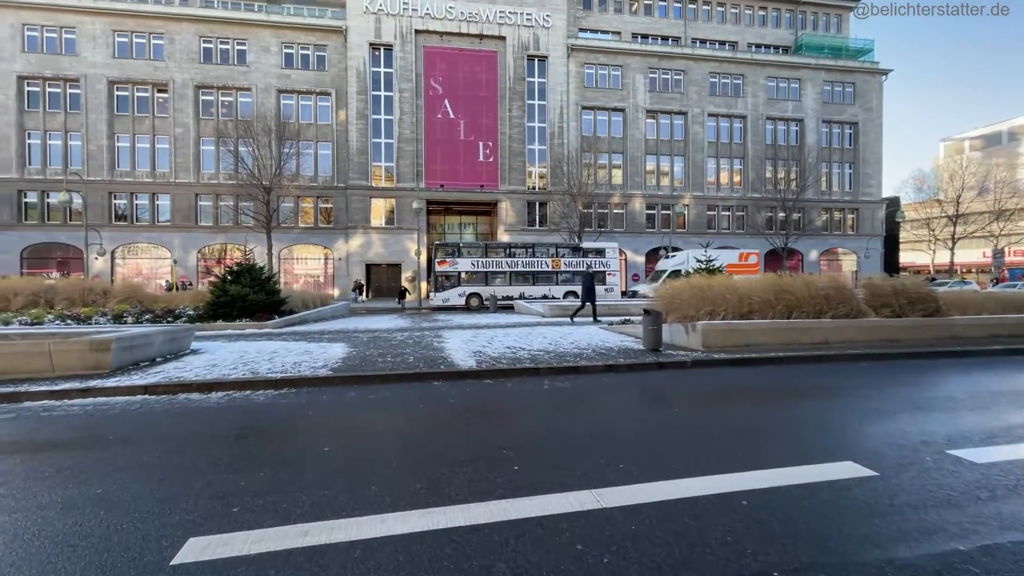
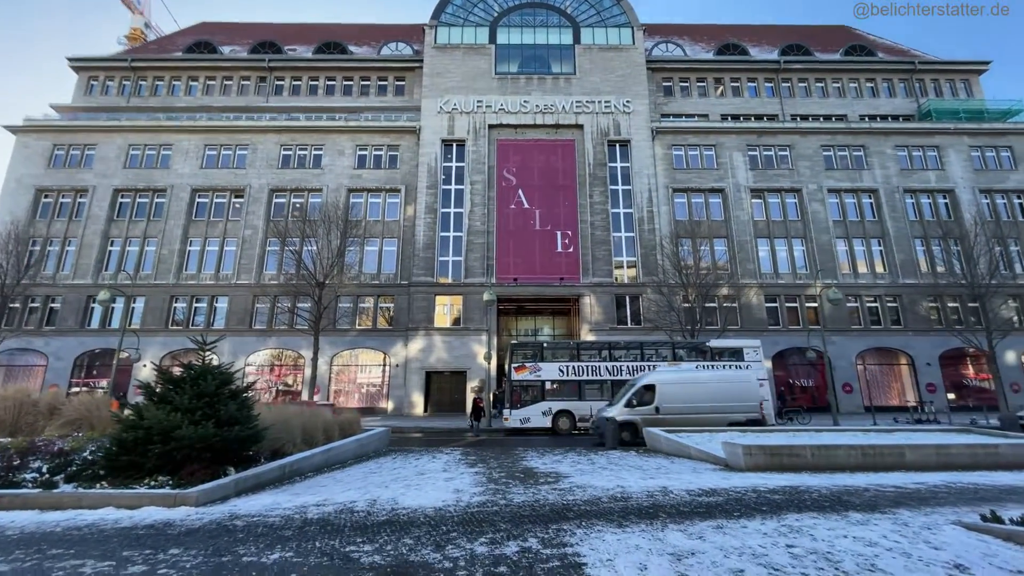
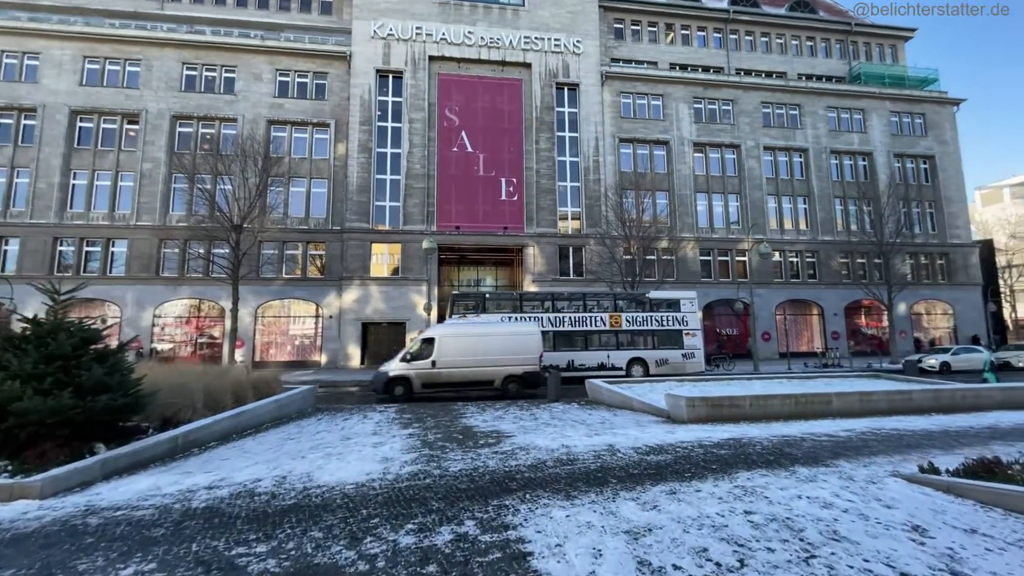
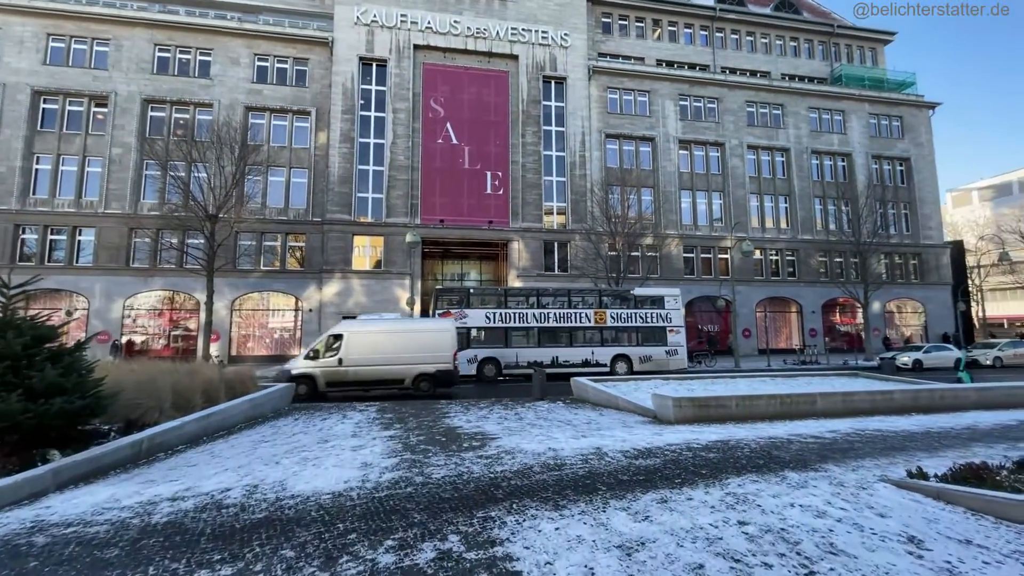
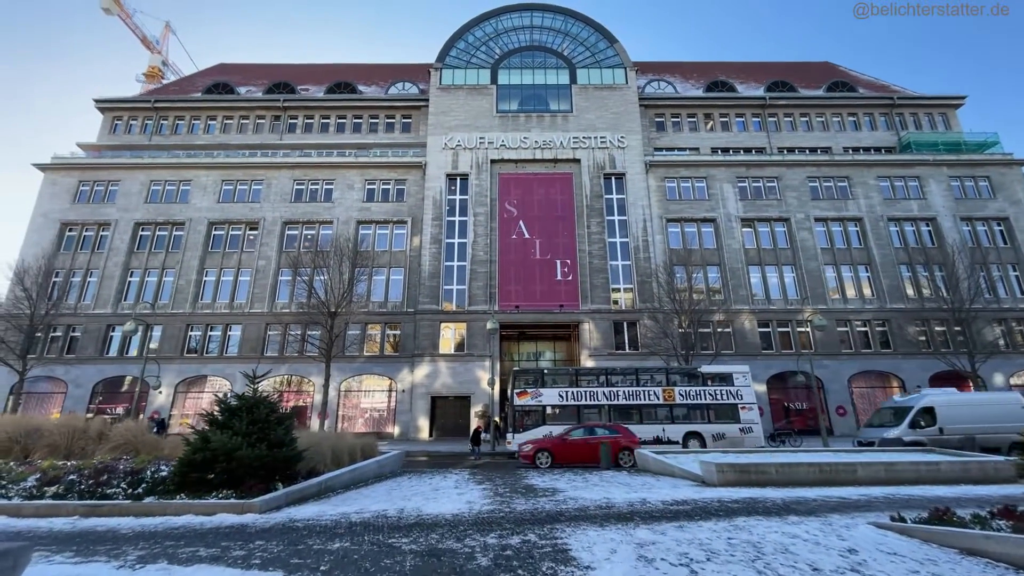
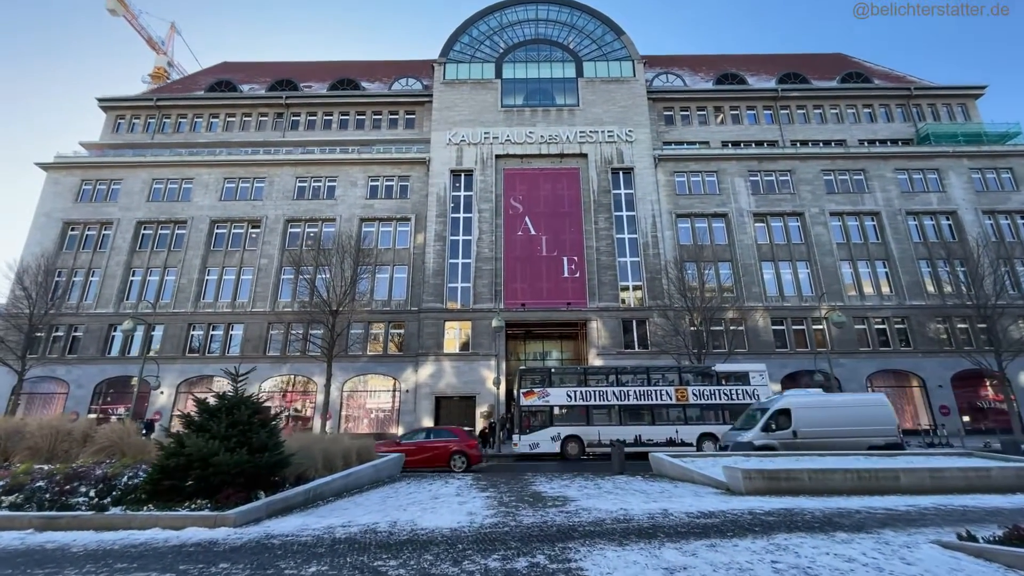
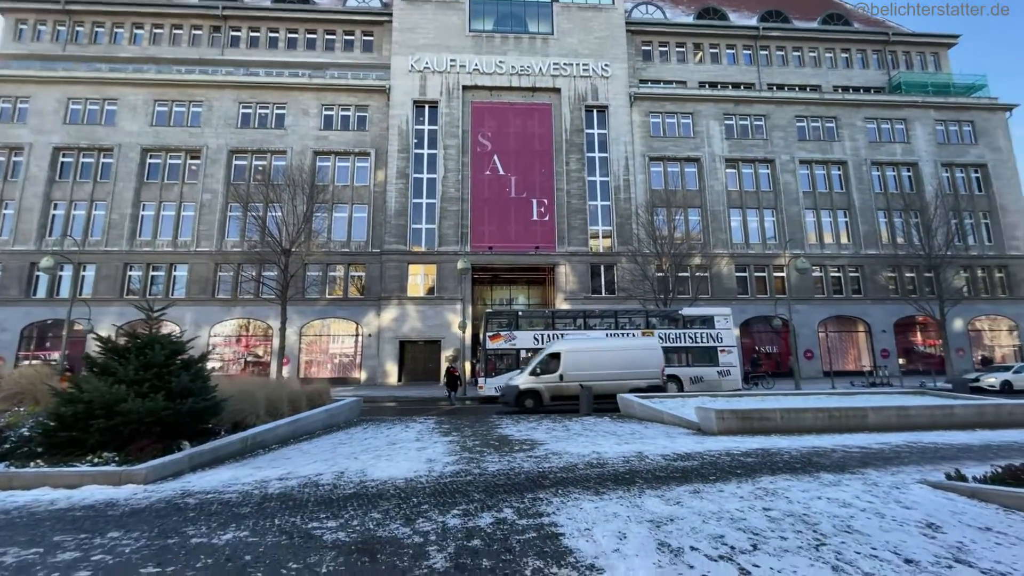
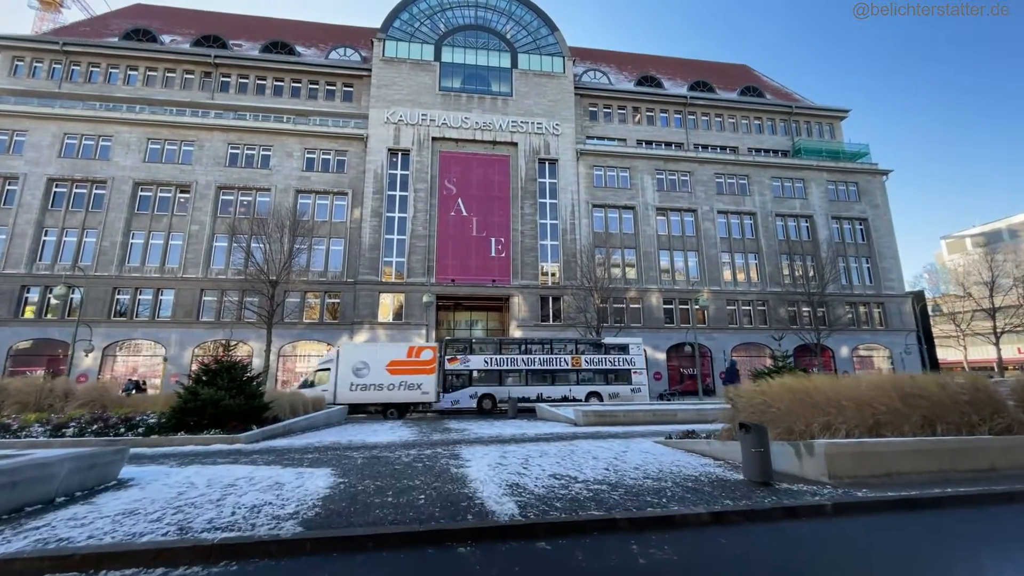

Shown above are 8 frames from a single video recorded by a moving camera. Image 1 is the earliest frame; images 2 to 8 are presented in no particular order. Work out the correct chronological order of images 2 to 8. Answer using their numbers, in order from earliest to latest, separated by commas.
8, 5, 6, 2, 7, 3, 4
